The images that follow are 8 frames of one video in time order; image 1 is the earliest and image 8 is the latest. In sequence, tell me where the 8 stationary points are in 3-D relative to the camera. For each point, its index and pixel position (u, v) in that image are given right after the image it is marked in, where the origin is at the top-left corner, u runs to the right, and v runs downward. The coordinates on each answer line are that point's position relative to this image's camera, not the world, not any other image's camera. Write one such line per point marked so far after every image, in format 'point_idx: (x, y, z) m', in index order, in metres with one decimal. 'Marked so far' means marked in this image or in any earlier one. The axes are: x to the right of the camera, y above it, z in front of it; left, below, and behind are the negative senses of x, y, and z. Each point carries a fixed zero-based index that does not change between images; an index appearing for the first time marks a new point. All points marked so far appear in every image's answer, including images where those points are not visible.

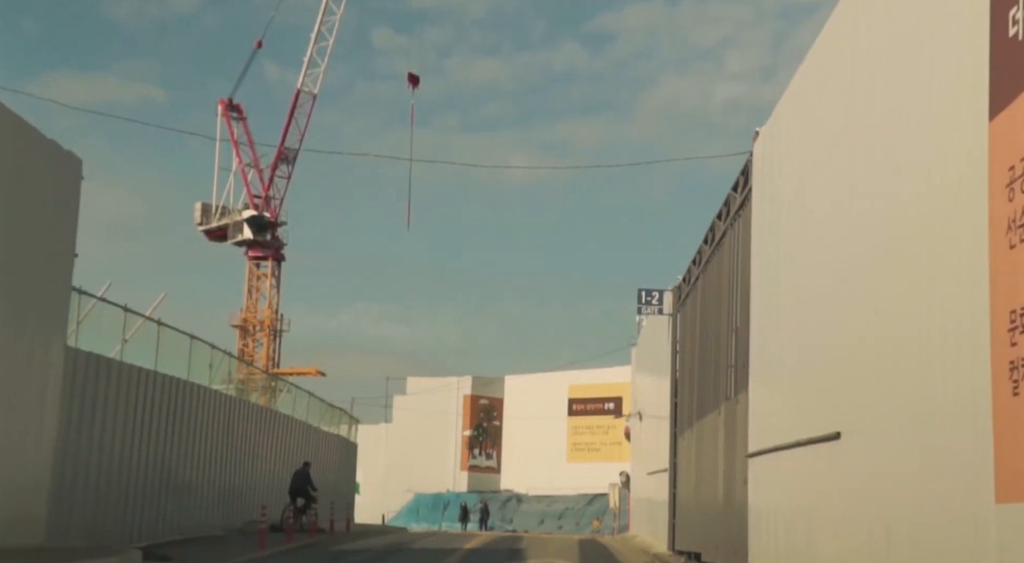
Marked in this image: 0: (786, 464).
0: (+3.9, -2.7, +16.0) m
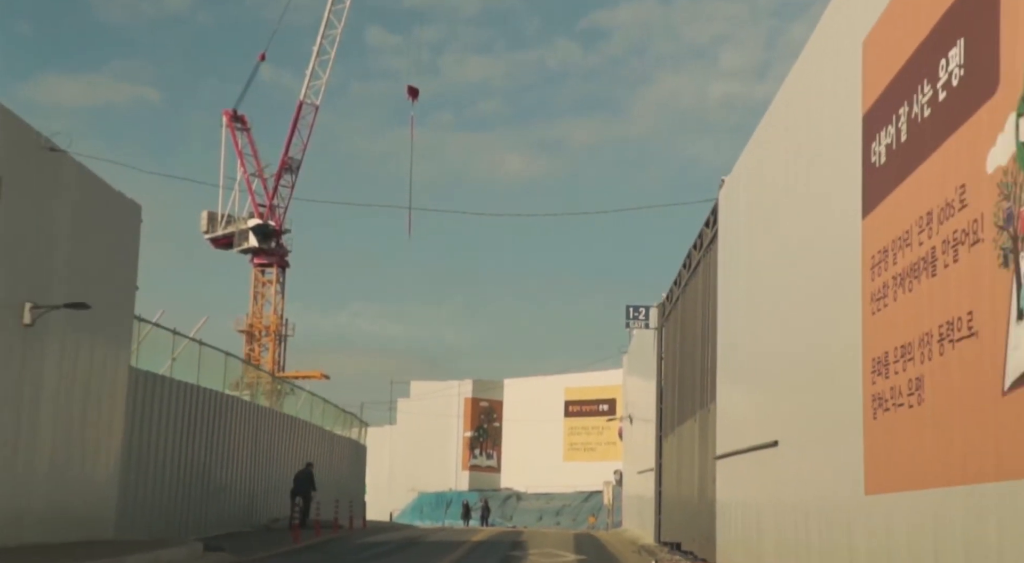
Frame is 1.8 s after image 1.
0: (+3.9, -3.2, +19.3) m
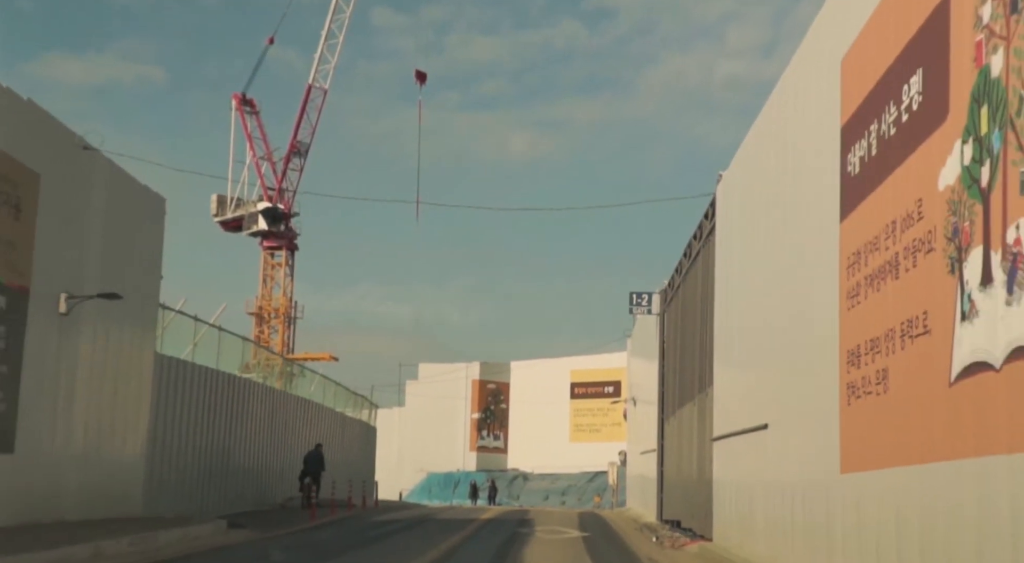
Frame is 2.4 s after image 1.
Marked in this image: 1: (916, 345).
0: (+4.1, -3.1, +20.4) m
1: (+3.5, -0.5, +9.7) m
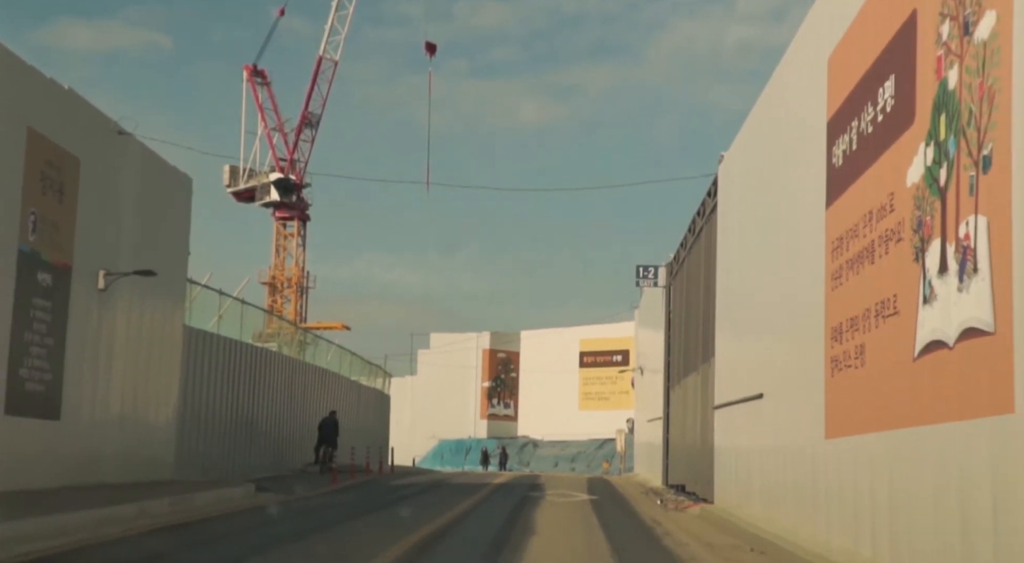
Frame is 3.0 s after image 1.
0: (+4.3, -2.6, +21.6) m
1: (+3.6, -0.4, +10.9) m
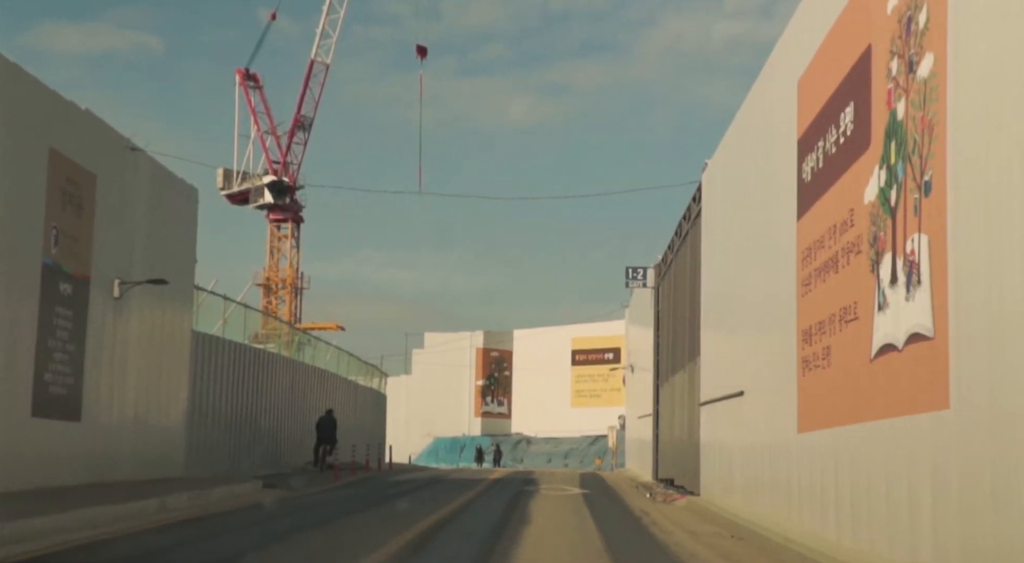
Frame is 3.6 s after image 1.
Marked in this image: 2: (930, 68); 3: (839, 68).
0: (+4.2, -2.7, +22.8) m
1: (+3.6, -0.5, +12.0) m
2: (+3.6, +1.8, +9.6) m
3: (+3.6, +2.4, +12.5) m
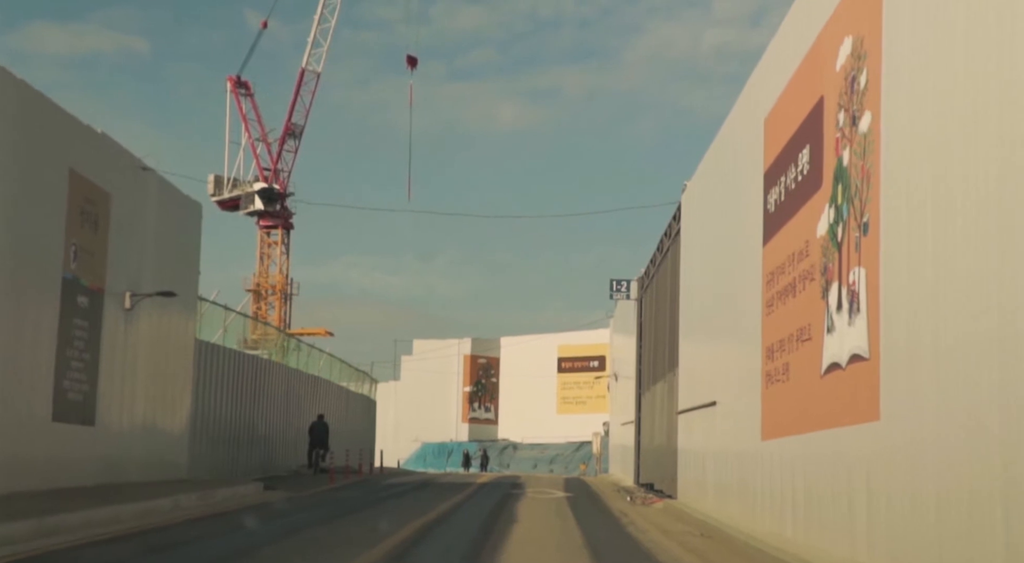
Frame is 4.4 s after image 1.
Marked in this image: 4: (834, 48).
0: (+3.9, -3.0, +24.2) m
1: (+3.5, -0.8, +13.5) m
2: (+3.5, +1.5, +11.0) m
3: (+3.5, +2.1, +13.9) m
4: (+3.5, +2.6, +12.3) m
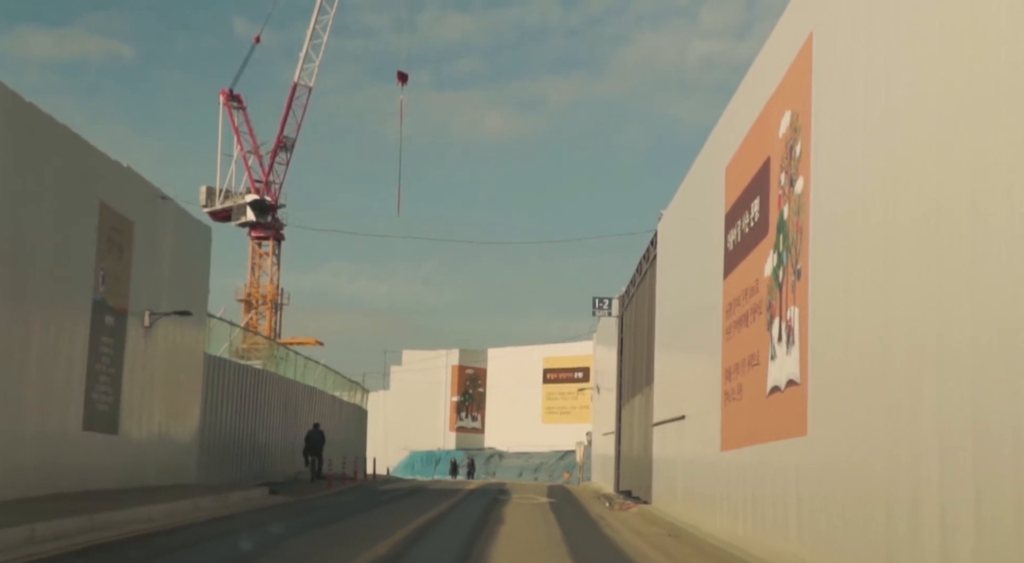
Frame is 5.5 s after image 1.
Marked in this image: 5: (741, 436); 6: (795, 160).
0: (+3.7, -3.6, +26.3) m
1: (+3.4, -1.2, +15.6) m
2: (+3.4, +1.1, +13.2) m
3: (+3.4, +1.6, +16.1) m
4: (+3.4, +2.1, +14.4) m
5: (+3.3, -2.2, +16.3) m
6: (+3.4, +1.5, +13.5) m
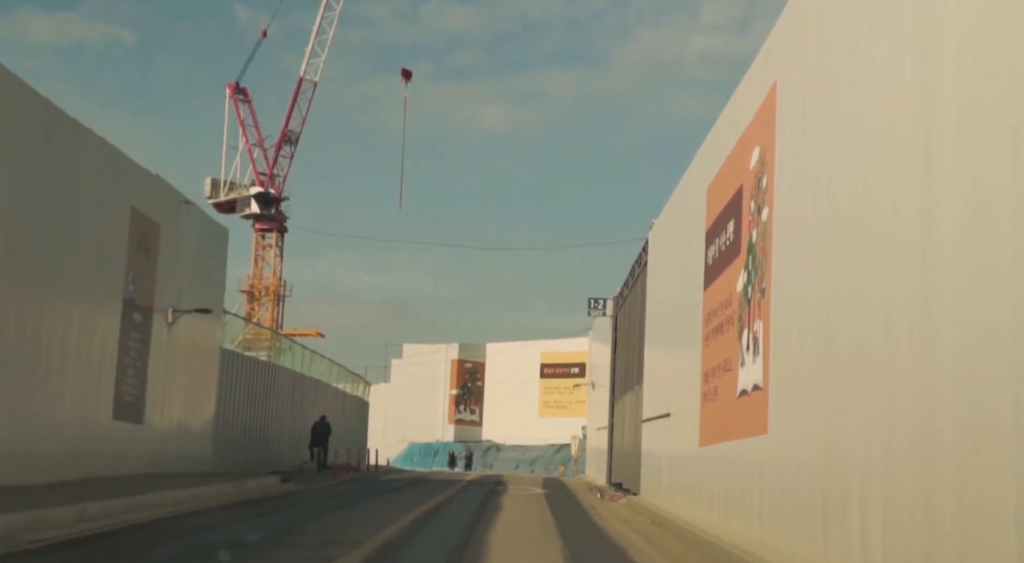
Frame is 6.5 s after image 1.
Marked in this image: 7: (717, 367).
0: (+3.6, -3.7, +28.1) m
1: (+3.3, -1.4, +17.4) m
2: (+3.4, +0.9, +14.9) m
3: (+3.4, +1.4, +17.8) m
4: (+3.4, +1.9, +16.2) m
5: (+3.3, -2.4, +18.1) m
6: (+3.4, +1.2, +15.2) m
7: (+3.3, -1.4, +18.3) m
